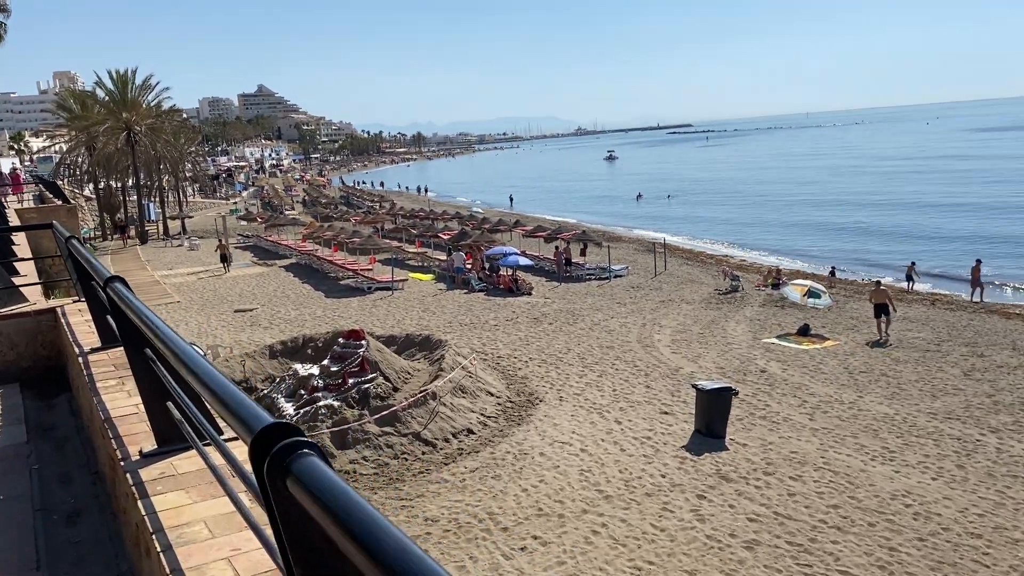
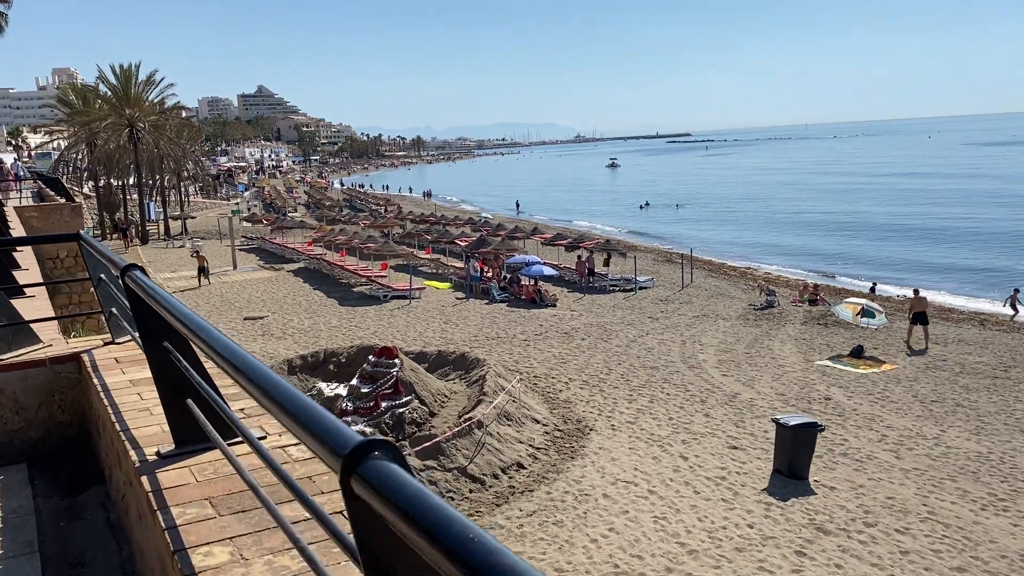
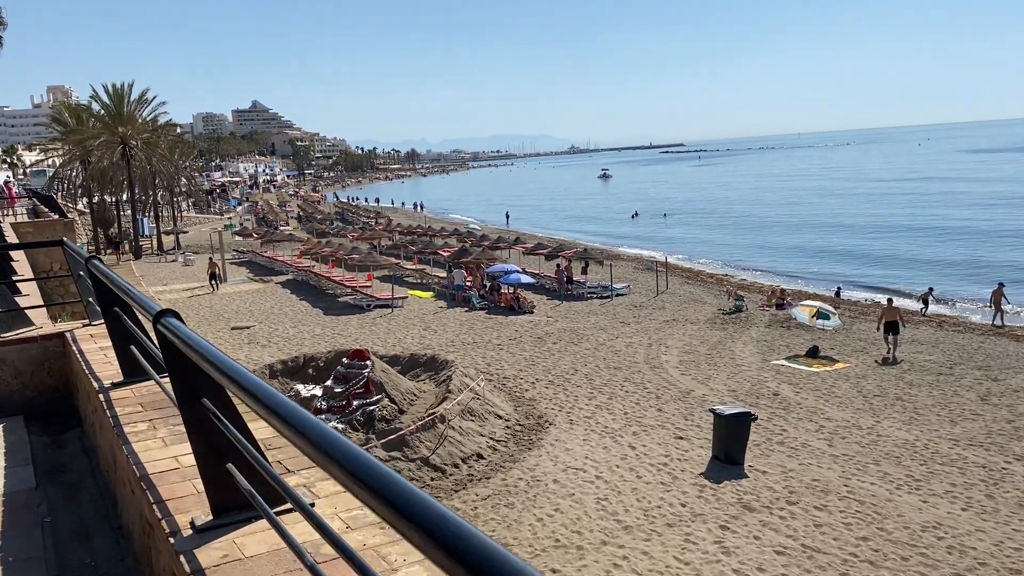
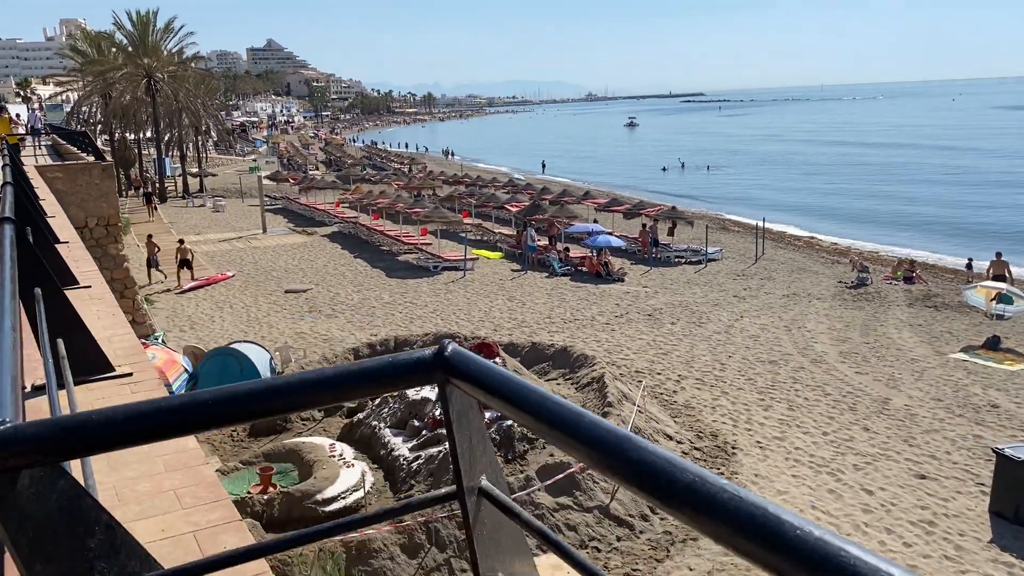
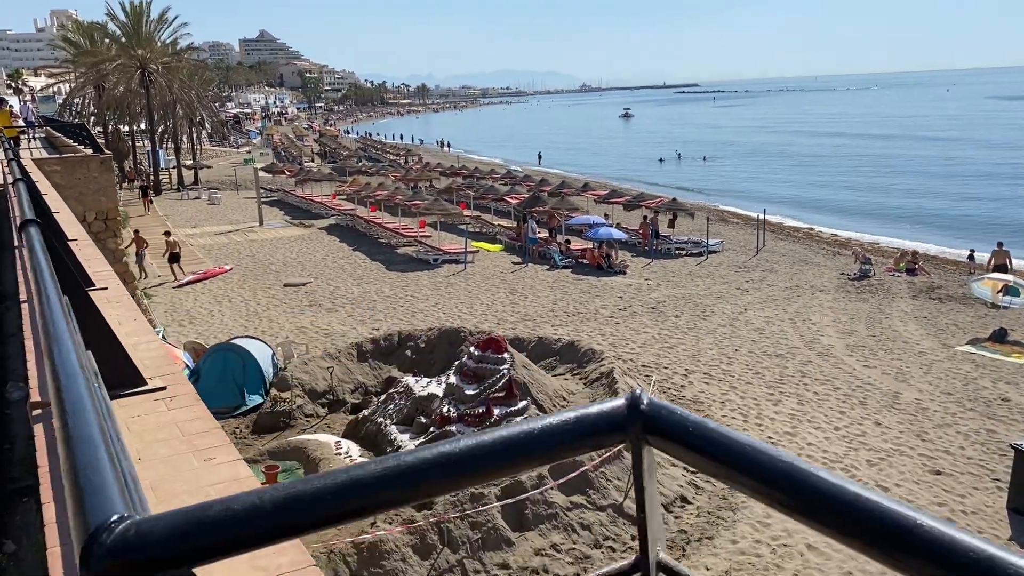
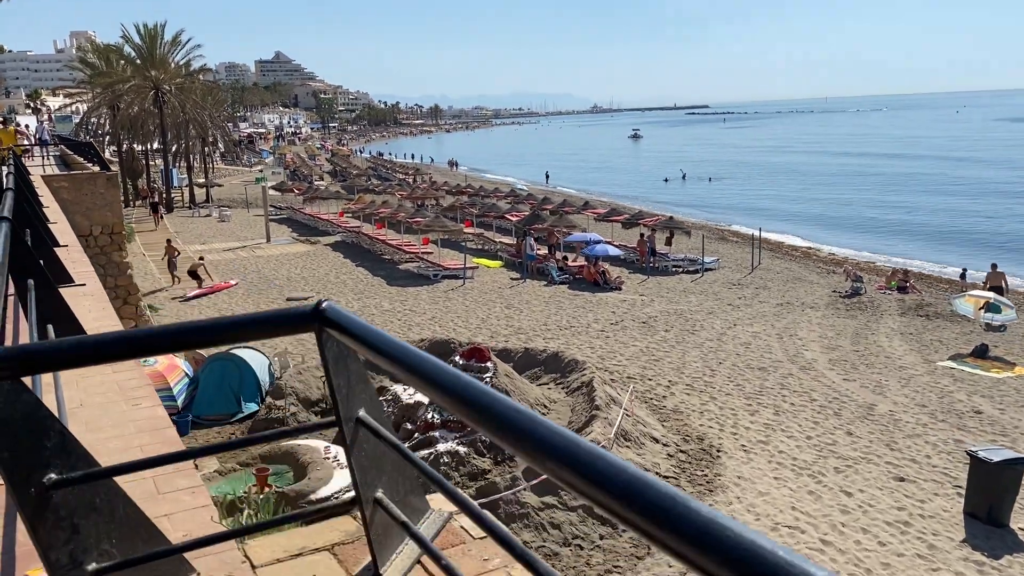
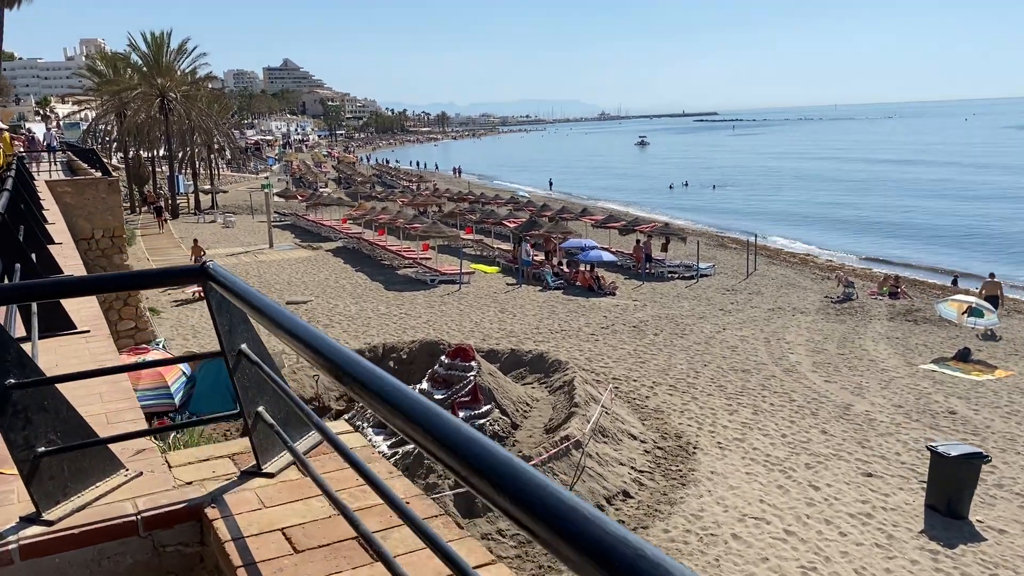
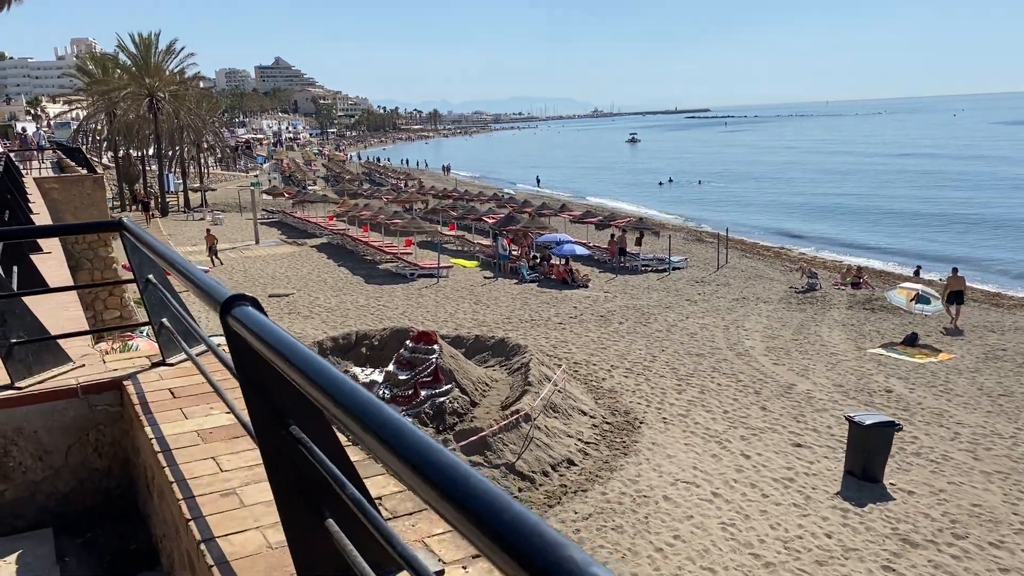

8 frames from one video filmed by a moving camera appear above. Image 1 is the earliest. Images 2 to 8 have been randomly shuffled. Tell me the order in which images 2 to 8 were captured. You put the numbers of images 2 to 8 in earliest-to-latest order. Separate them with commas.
3, 2, 8, 7, 6, 4, 5
